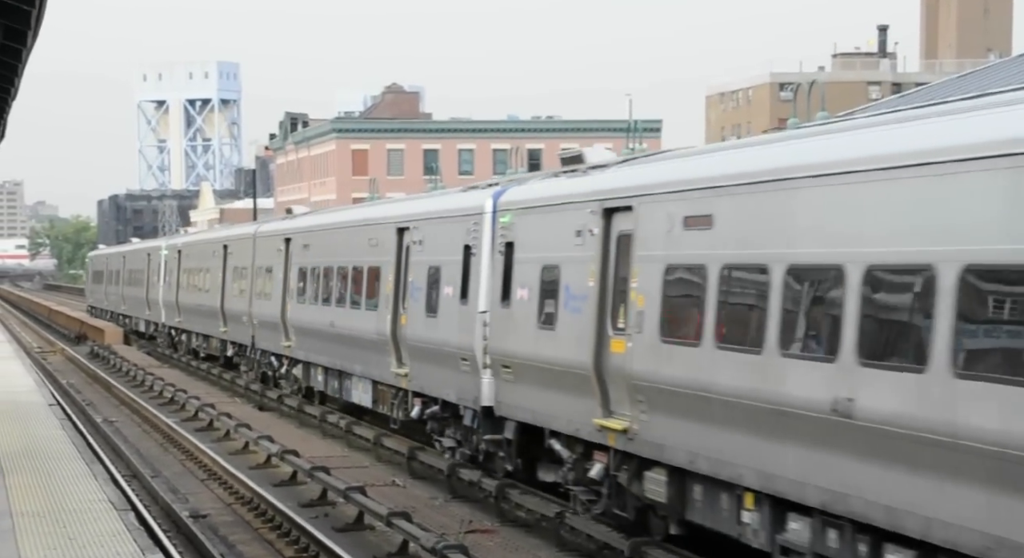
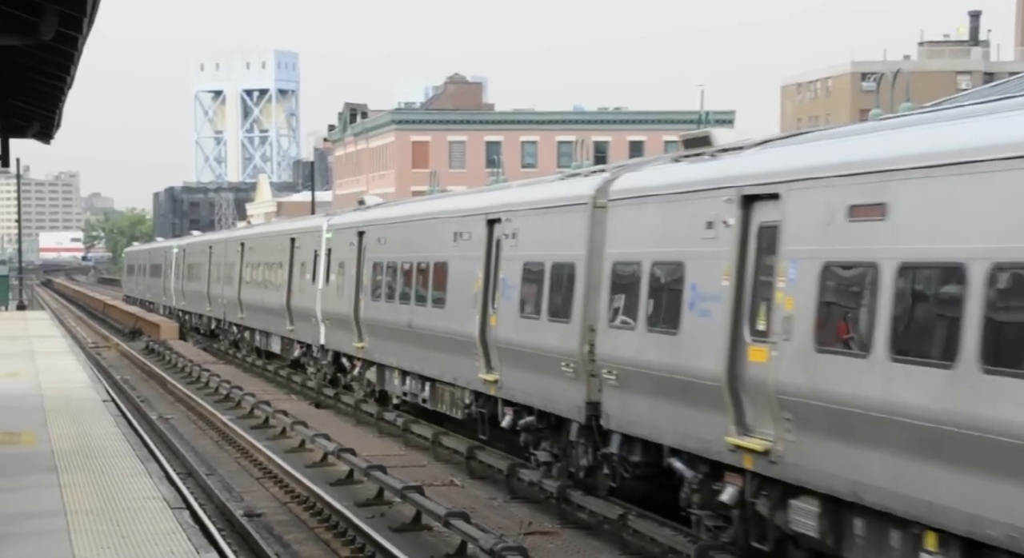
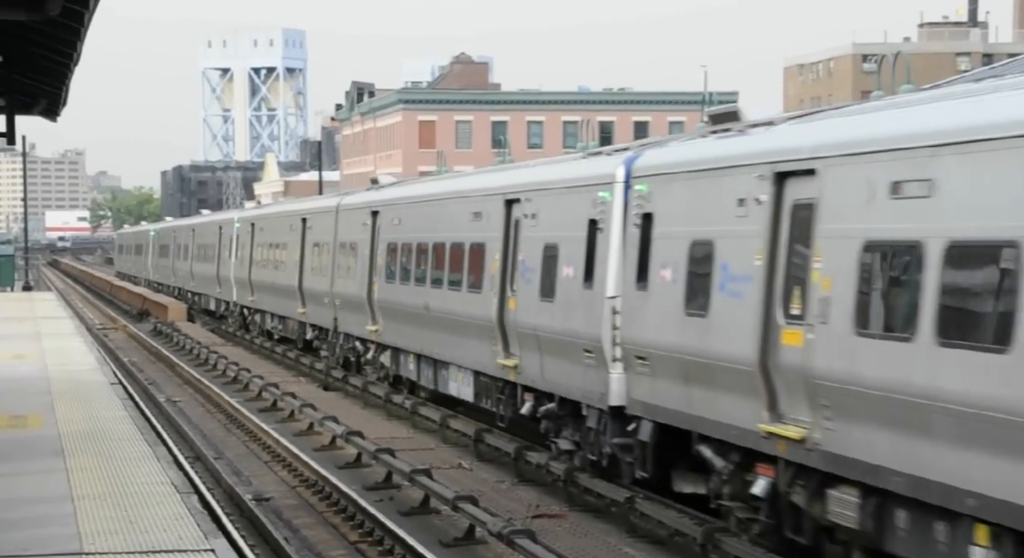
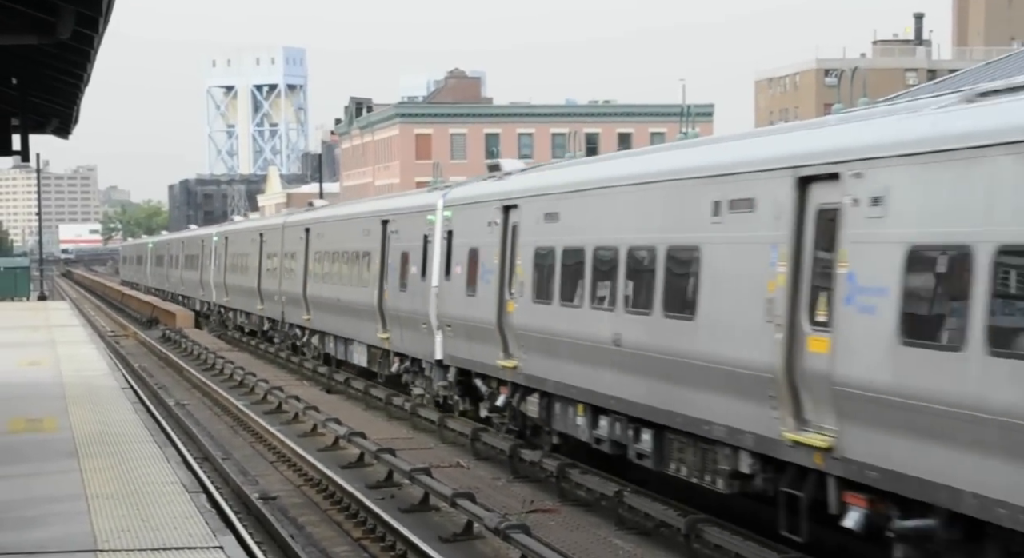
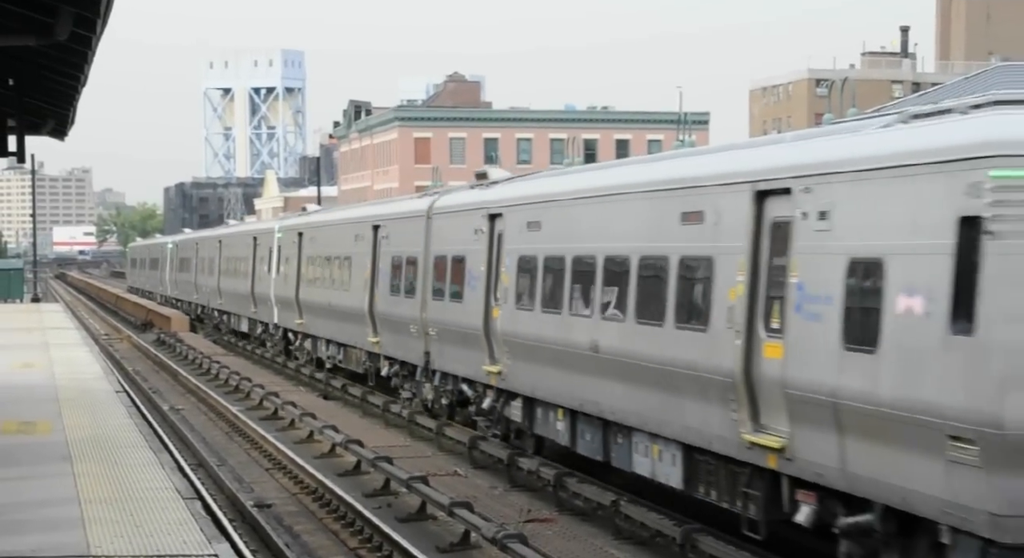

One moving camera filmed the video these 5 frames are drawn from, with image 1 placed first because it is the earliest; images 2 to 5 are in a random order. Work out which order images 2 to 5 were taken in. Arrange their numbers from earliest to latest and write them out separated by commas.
2, 5, 3, 4
